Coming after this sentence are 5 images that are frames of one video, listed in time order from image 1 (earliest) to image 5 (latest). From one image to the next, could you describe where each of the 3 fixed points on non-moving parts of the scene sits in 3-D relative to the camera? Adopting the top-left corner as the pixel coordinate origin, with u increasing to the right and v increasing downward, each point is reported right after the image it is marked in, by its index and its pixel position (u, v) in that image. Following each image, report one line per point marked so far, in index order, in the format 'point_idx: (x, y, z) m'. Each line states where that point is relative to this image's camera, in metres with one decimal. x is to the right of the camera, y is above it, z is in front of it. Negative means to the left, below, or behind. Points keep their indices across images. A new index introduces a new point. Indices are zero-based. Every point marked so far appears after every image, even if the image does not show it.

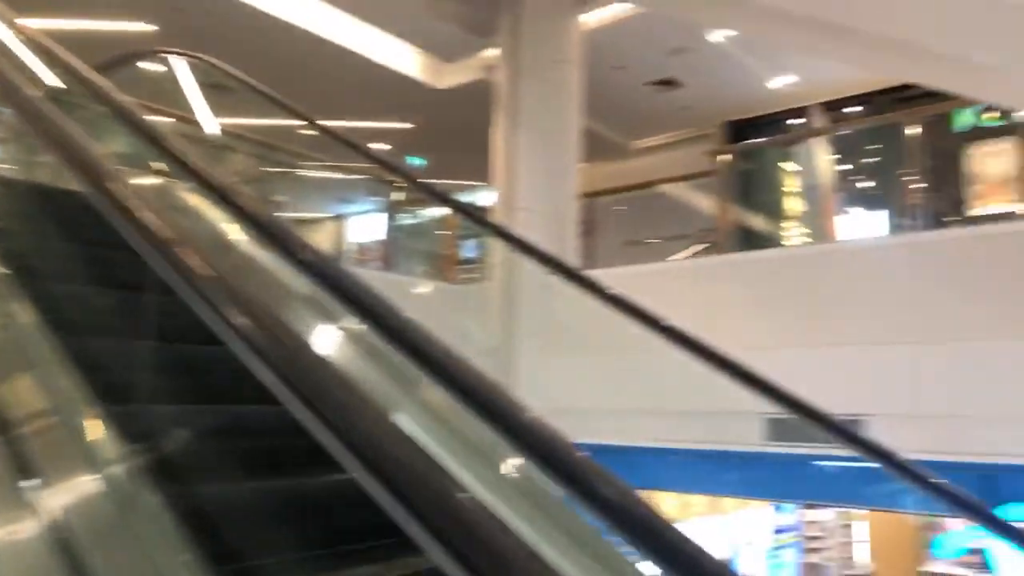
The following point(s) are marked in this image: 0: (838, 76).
0: (+3.2, +2.1, +7.7) m
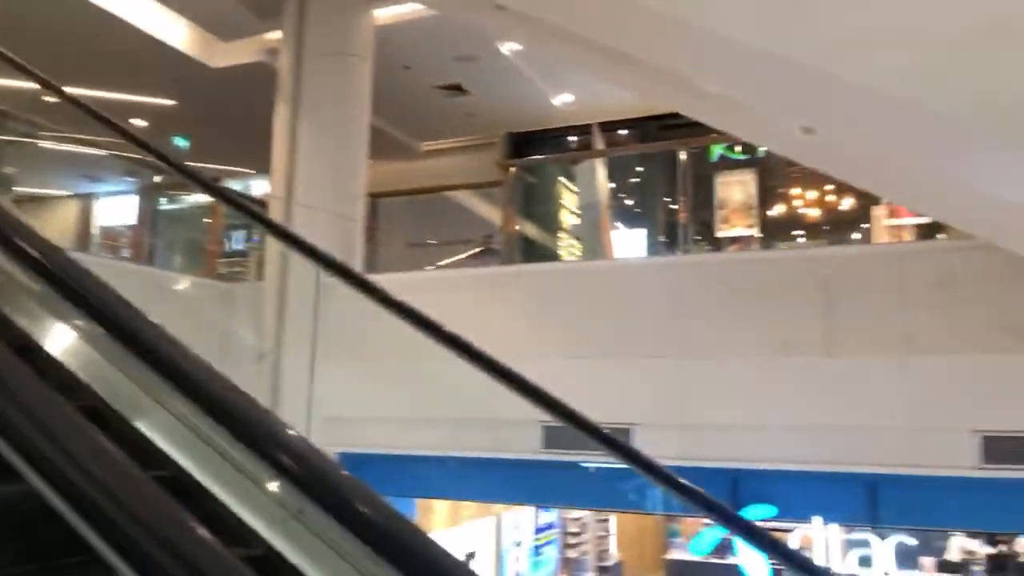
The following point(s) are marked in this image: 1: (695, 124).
0: (+1.1, +2.0, +8.3) m
1: (+2.1, +1.9, +9.0) m
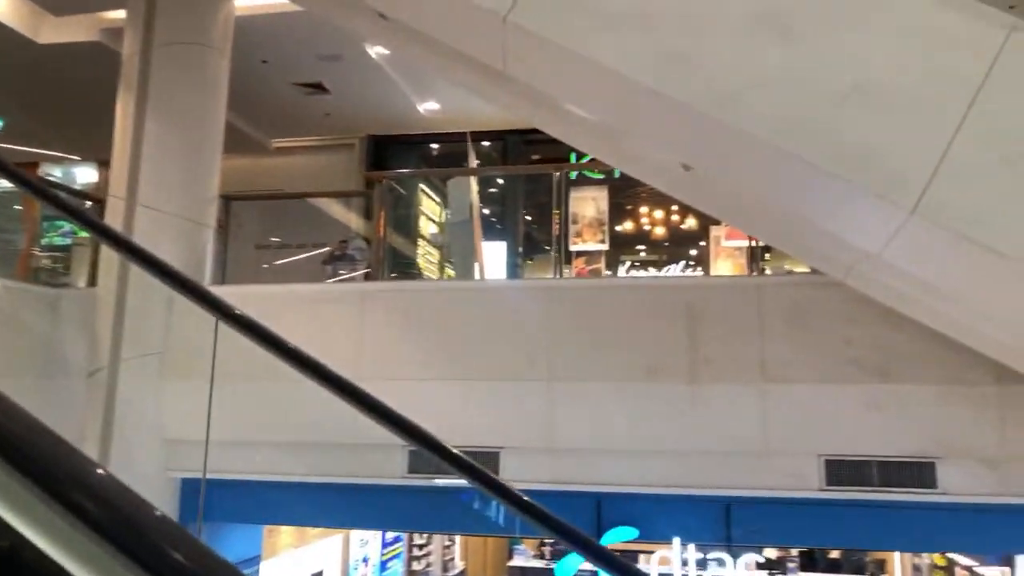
0: (-0.4, +1.9, +8.2) m
1: (+0.5, +1.7, +9.2) m
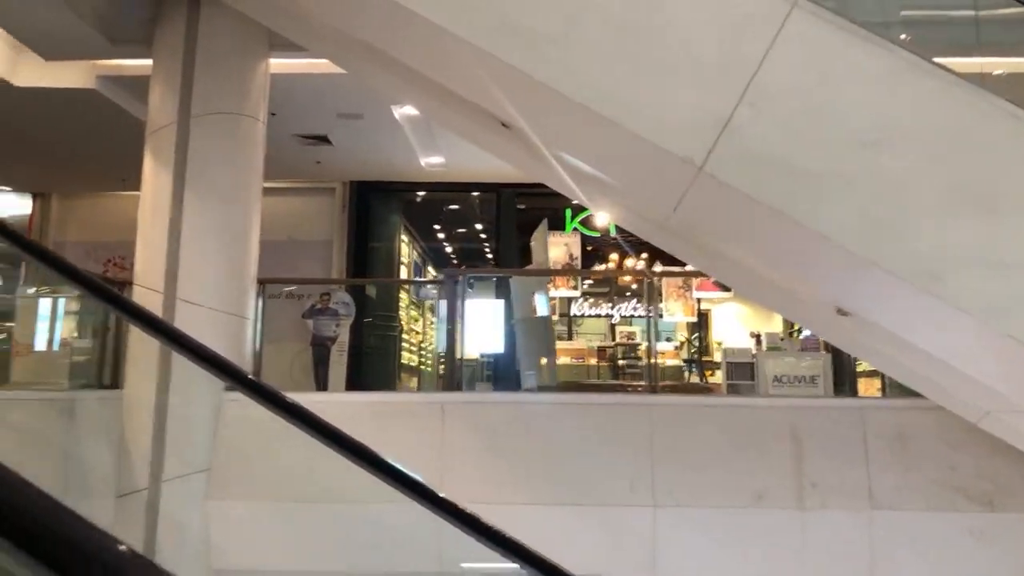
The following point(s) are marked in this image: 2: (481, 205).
0: (-0.3, +1.2, +7.9) m
1: (+0.4, +1.1, +8.9) m
2: (-0.4, +1.0, +9.1) m
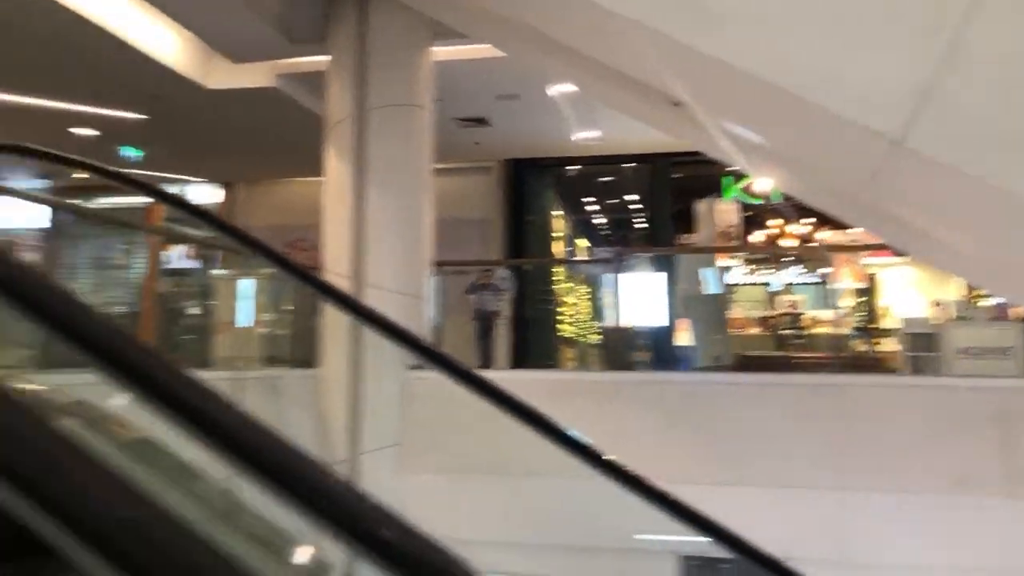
0: (+1.3, +1.5, +7.8) m
1: (+2.2, +1.4, +8.7) m
2: (+1.4, +1.3, +9.0) m
